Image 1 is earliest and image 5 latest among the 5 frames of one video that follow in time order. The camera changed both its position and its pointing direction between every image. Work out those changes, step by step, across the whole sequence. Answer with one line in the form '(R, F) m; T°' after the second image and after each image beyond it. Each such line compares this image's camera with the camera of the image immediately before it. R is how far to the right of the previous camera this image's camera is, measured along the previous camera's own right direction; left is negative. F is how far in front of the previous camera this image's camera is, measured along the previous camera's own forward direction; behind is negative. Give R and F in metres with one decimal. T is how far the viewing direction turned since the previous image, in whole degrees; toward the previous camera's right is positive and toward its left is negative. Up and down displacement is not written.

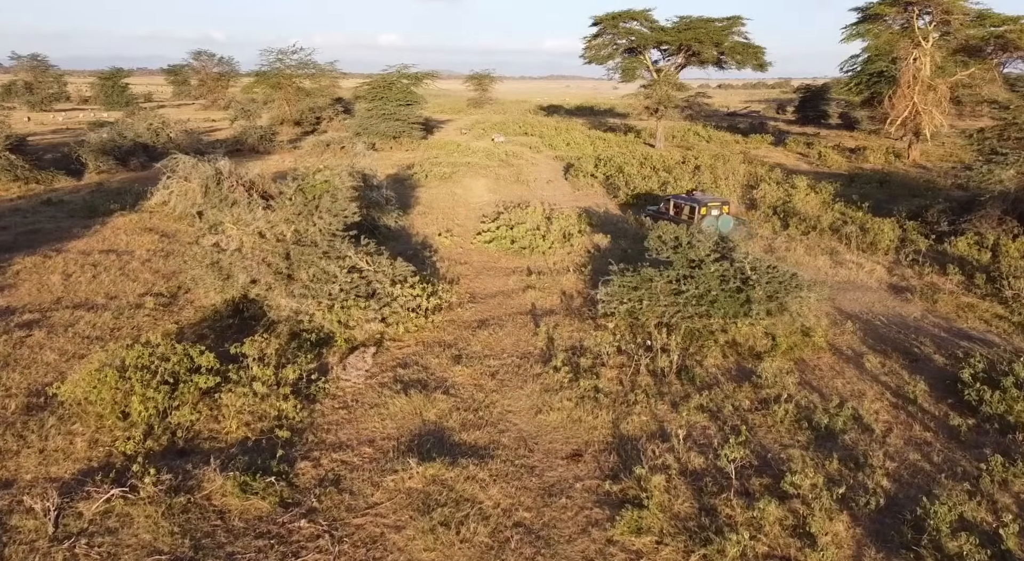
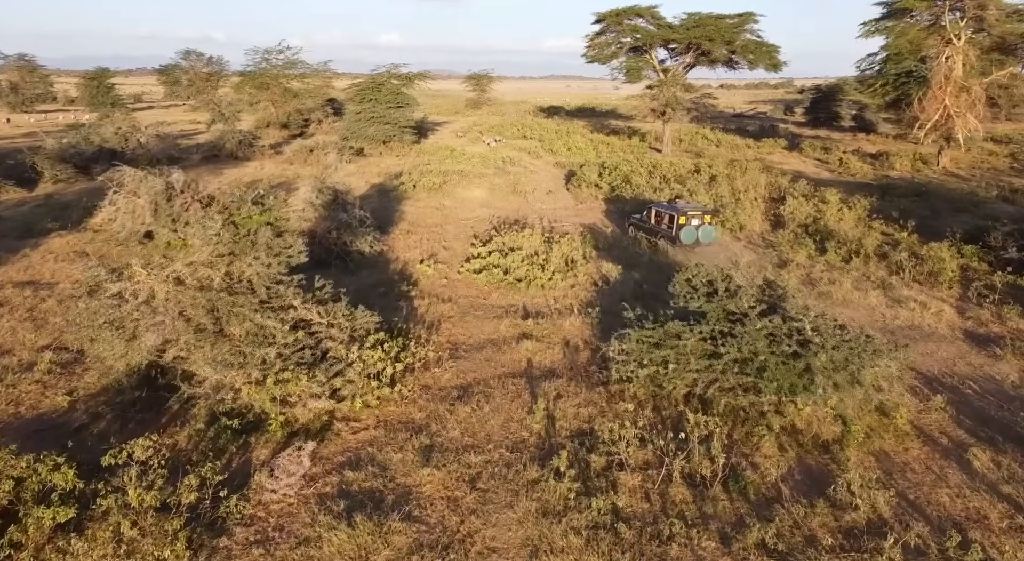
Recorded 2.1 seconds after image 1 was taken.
(+0.2, +2.4) m; 0°
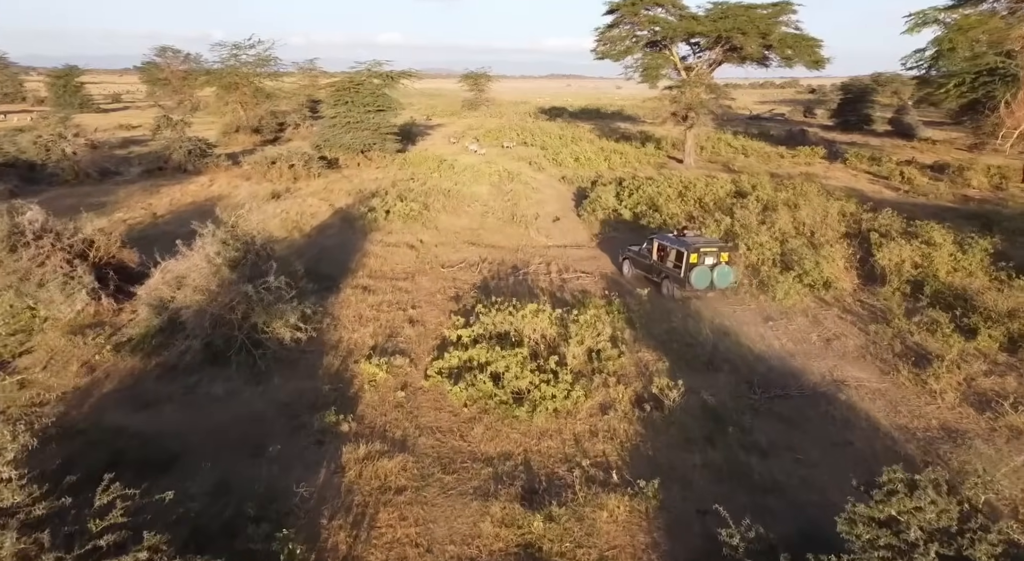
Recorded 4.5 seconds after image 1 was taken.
(+0.1, +5.0) m; 0°
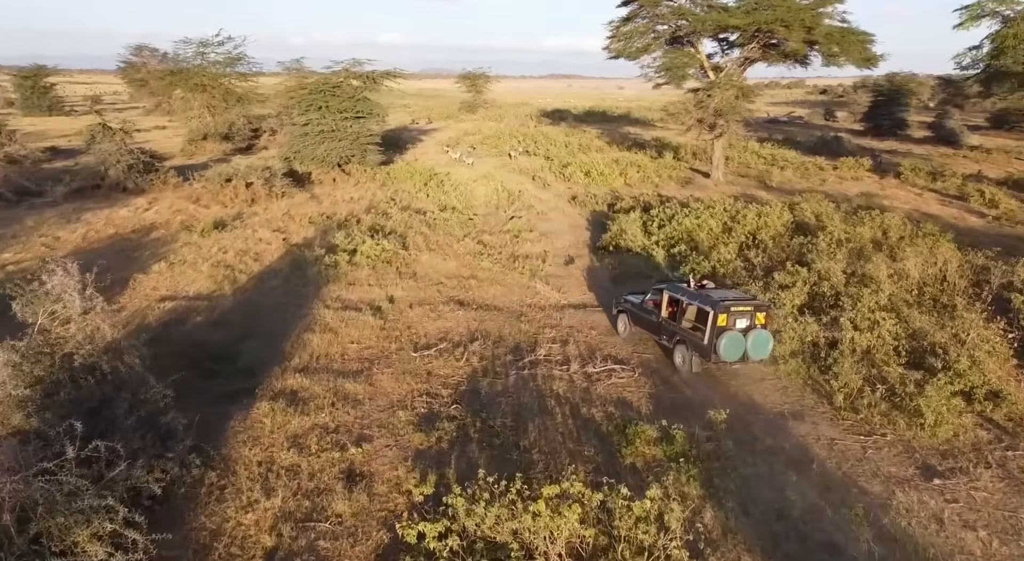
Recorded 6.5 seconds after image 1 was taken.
(0.0, +4.5) m; 0°
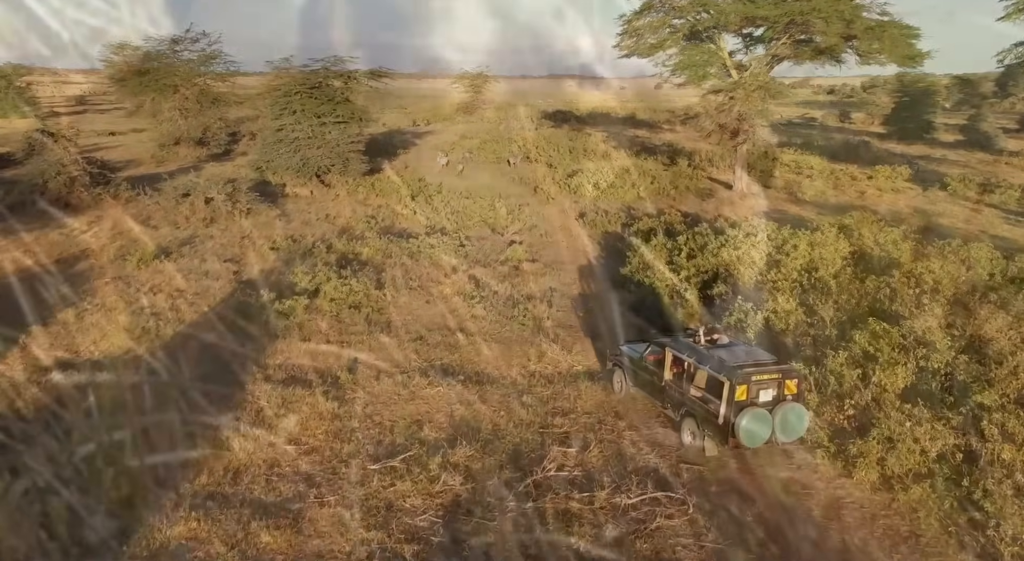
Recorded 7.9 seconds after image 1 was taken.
(0.0, +3.1) m; 0°
